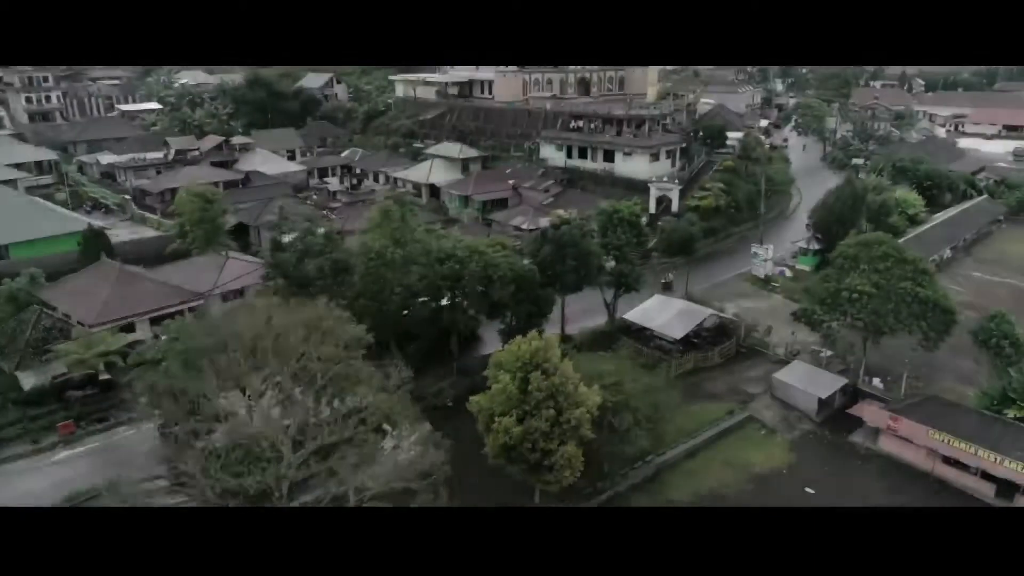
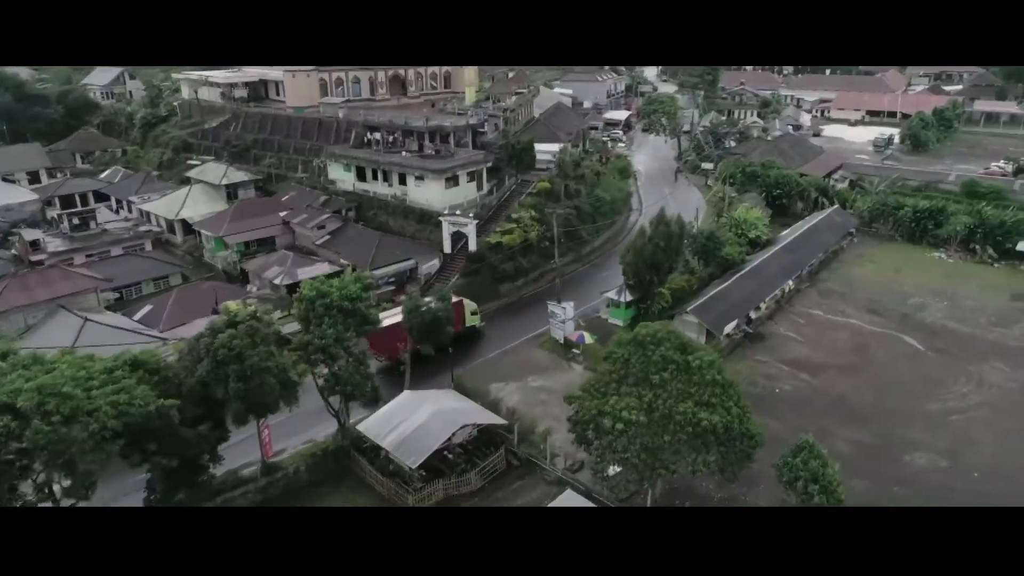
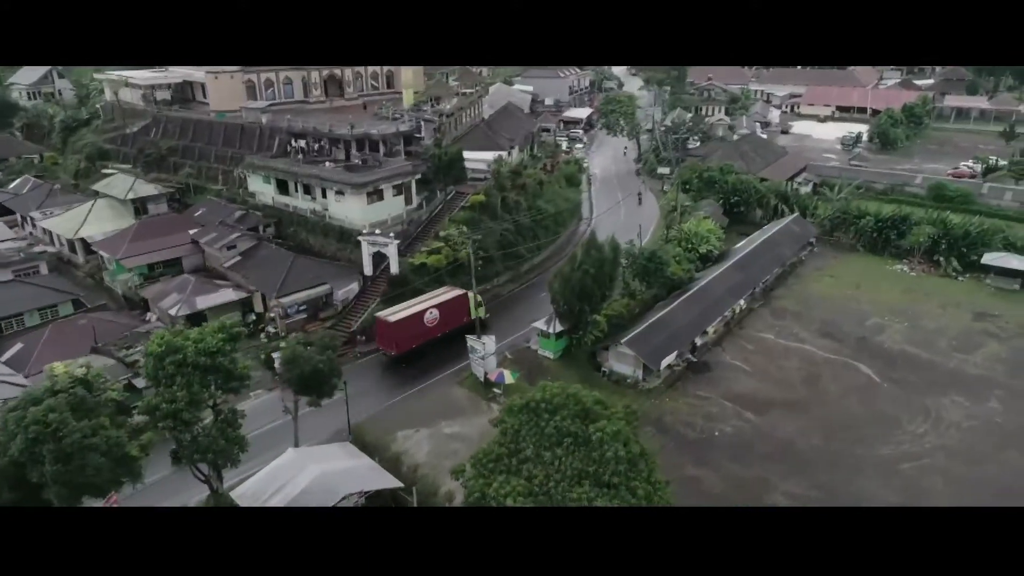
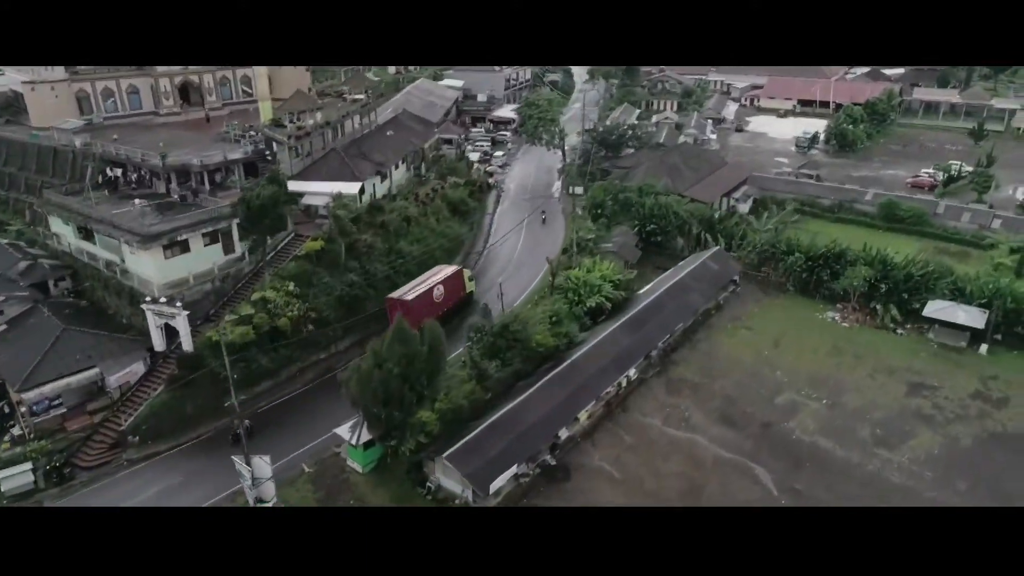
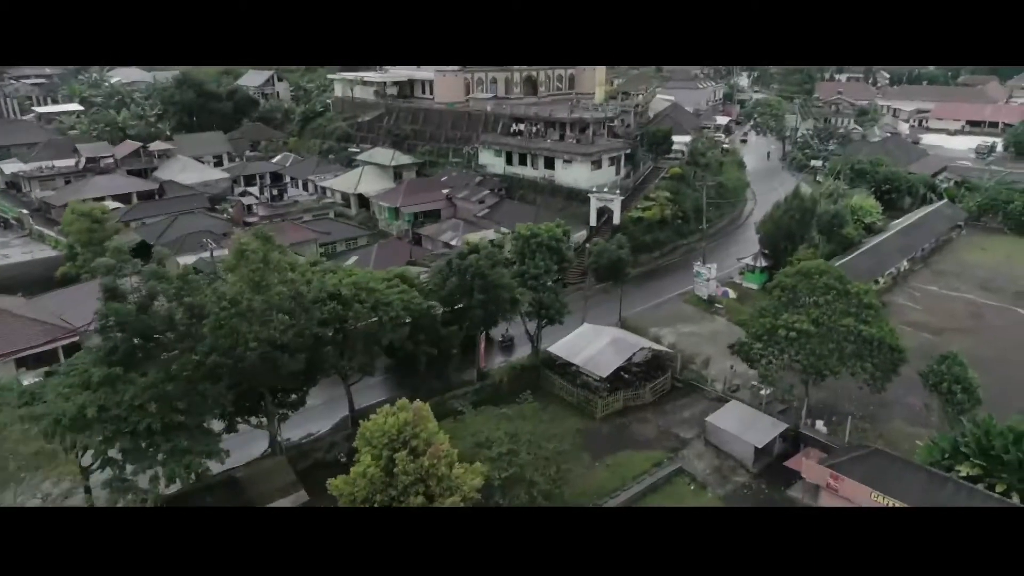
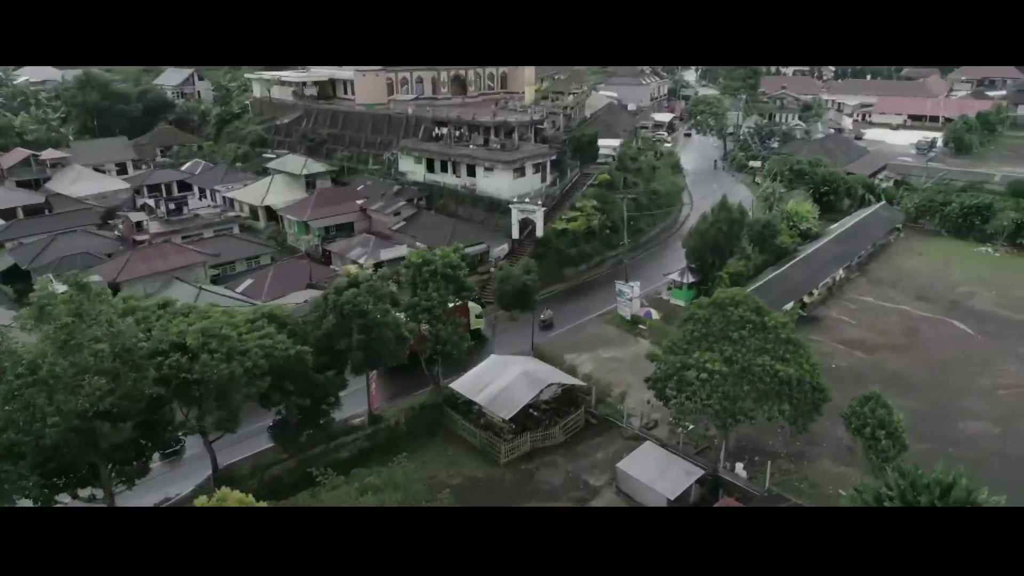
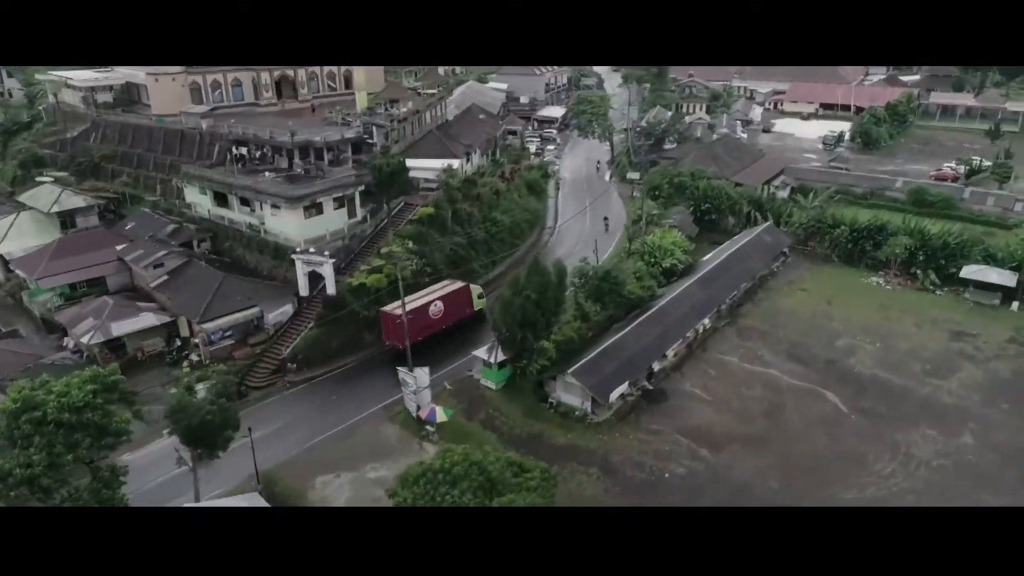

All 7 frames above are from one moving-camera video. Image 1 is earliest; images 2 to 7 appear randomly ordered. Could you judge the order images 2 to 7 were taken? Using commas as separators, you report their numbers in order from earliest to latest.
5, 6, 2, 3, 7, 4
